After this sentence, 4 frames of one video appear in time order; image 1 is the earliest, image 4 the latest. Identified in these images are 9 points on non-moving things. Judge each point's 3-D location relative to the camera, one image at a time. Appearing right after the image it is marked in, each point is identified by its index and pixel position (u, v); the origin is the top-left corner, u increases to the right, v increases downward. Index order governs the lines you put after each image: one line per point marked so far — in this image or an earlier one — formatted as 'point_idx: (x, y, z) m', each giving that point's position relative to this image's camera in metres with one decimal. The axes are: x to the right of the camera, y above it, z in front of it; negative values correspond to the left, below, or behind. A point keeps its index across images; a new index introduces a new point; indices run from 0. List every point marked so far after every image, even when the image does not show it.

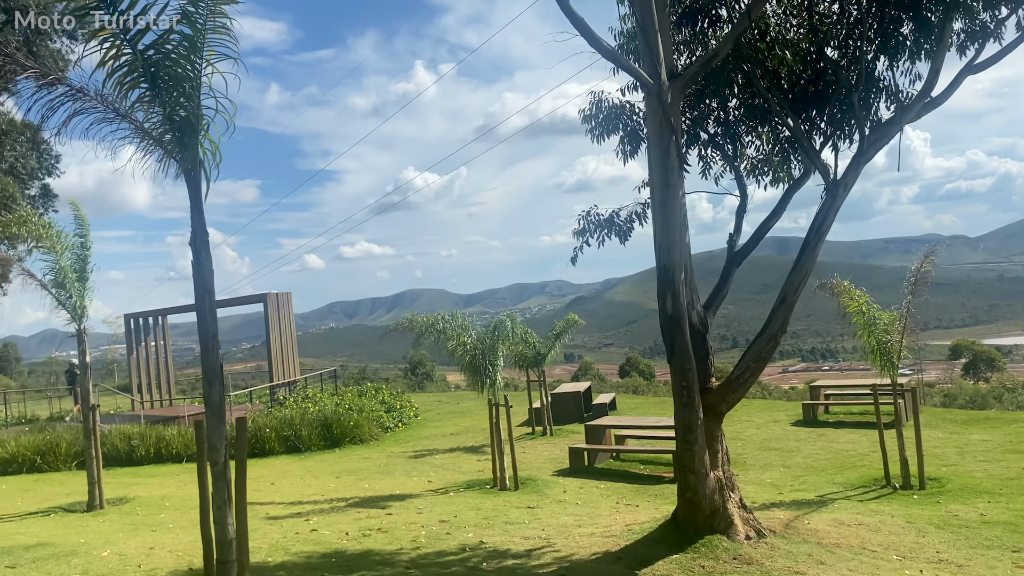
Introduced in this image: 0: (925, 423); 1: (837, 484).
0: (+5.6, -1.8, +11.6) m
1: (+3.2, -2.0, +8.4) m
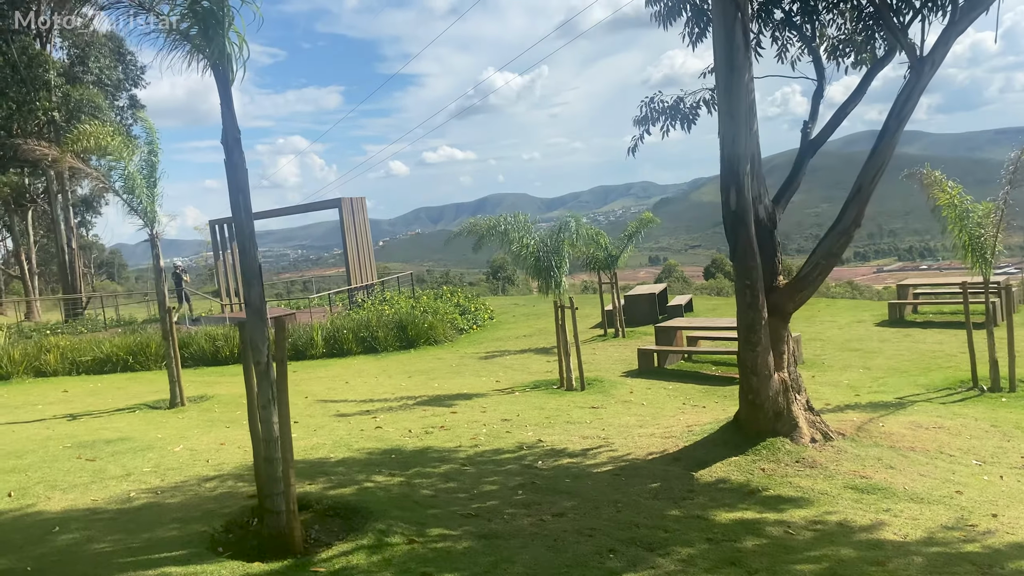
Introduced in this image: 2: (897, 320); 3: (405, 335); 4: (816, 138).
0: (+6.6, -0.4, +10.9) m
1: (+3.9, -0.9, +8.0) m
2: (+5.3, -0.4, +11.6) m
3: (-1.7, -0.7, +13.1) m
4: (+2.0, +1.0, +5.6) m
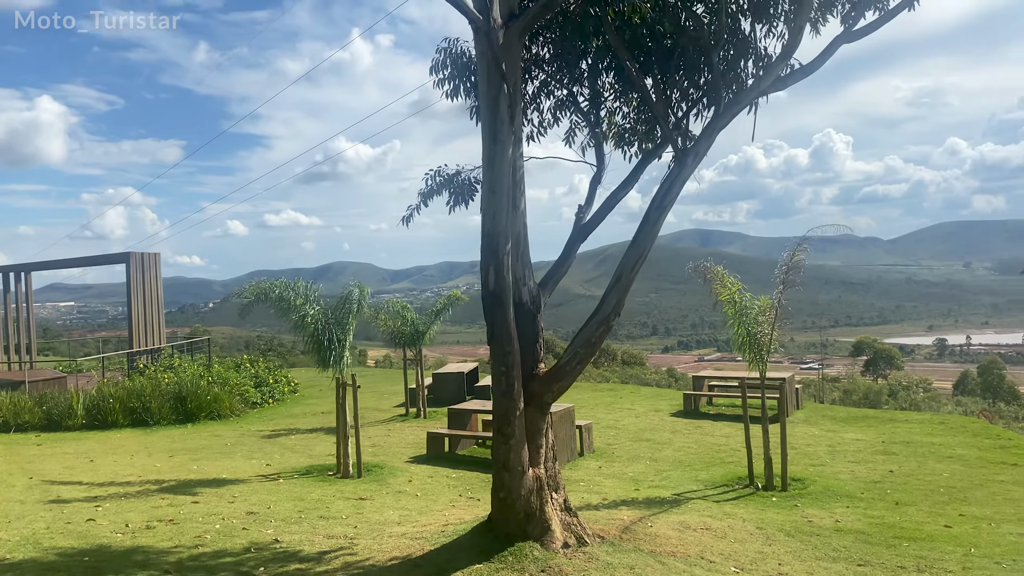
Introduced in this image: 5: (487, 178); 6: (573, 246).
0: (+3.9, -1.7, +11.3) m
1: (+1.8, -1.8, +7.9) m
2: (+2.5, -1.7, +11.8) m
3: (-4.6, -1.7, +11.9) m
4: (+0.5, +0.4, +5.4) m
5: (-0.1, +0.6, +4.6) m
6: (+0.4, +0.3, +5.3) m
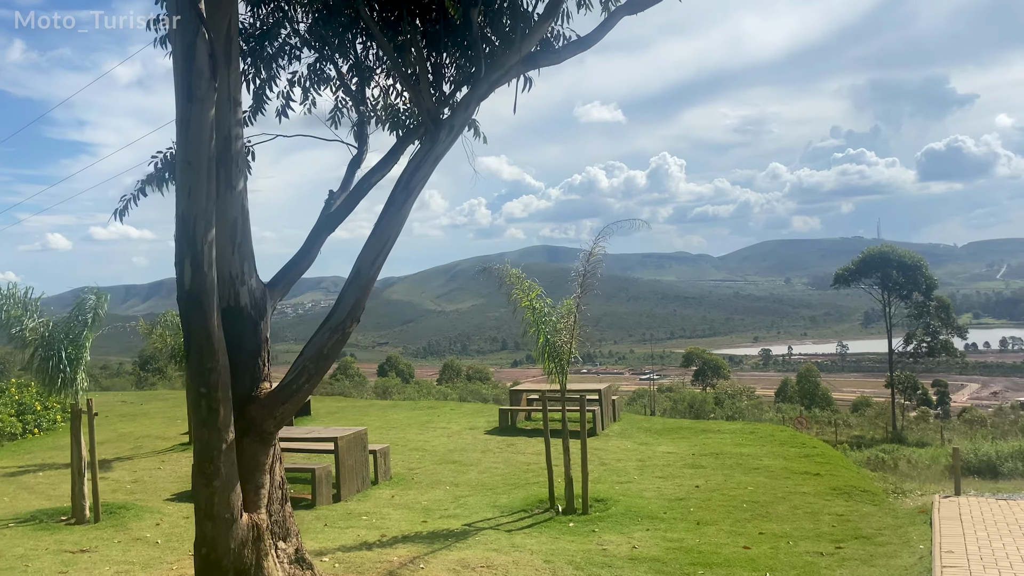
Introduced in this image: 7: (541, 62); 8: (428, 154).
0: (+1.4, -1.9, +10.9) m
1: (-0.1, -1.9, +7.2) m
2: (-0.1, -1.8, +11.1) m
3: (-7.1, -1.8, +10.0) m
4: (-0.9, +0.4, +4.5) m
5: (-1.4, +0.6, +3.7) m
6: (-1.0, +0.3, +4.5) m
7: (+0.2, +1.2, +4.4) m
8: (-0.4, +0.6, +4.0) m
